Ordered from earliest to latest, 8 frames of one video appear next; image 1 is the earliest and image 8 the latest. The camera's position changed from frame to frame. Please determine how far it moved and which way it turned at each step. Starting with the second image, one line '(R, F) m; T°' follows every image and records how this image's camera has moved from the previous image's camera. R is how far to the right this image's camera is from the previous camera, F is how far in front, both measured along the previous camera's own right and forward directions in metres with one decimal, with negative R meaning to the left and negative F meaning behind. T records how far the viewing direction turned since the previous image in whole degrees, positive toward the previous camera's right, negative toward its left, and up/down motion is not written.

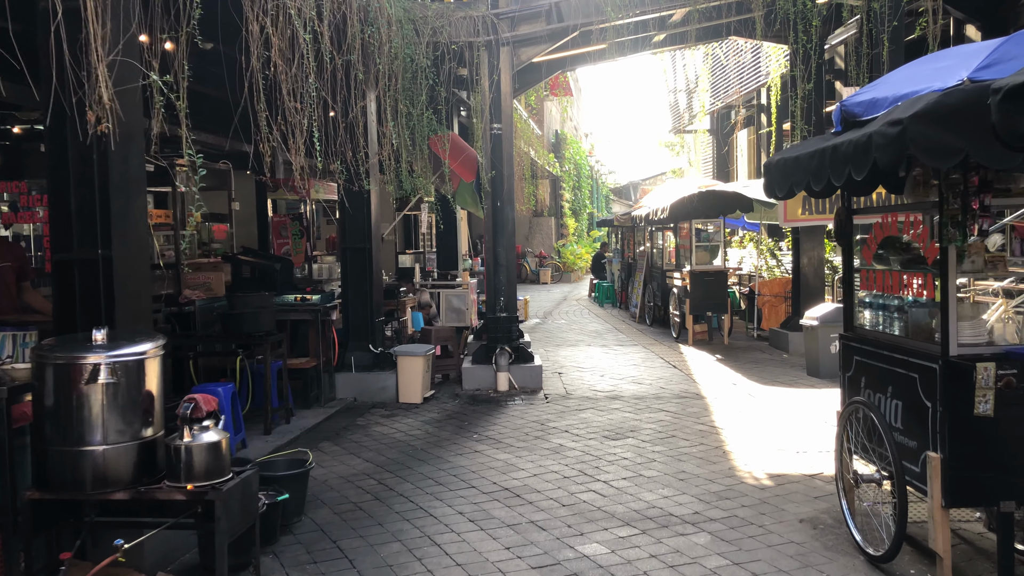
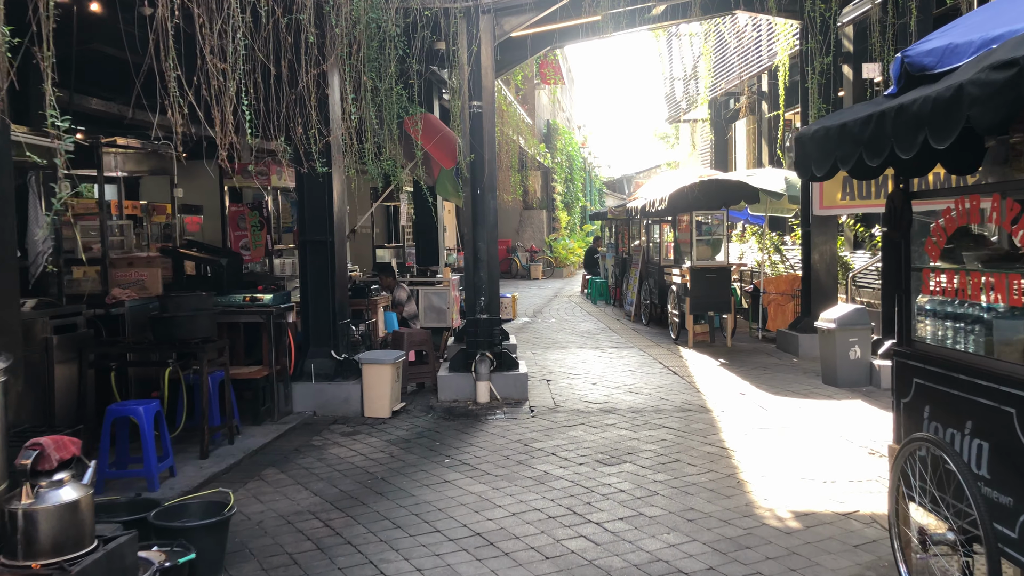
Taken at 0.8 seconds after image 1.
(+0.1, +0.9) m; 0°
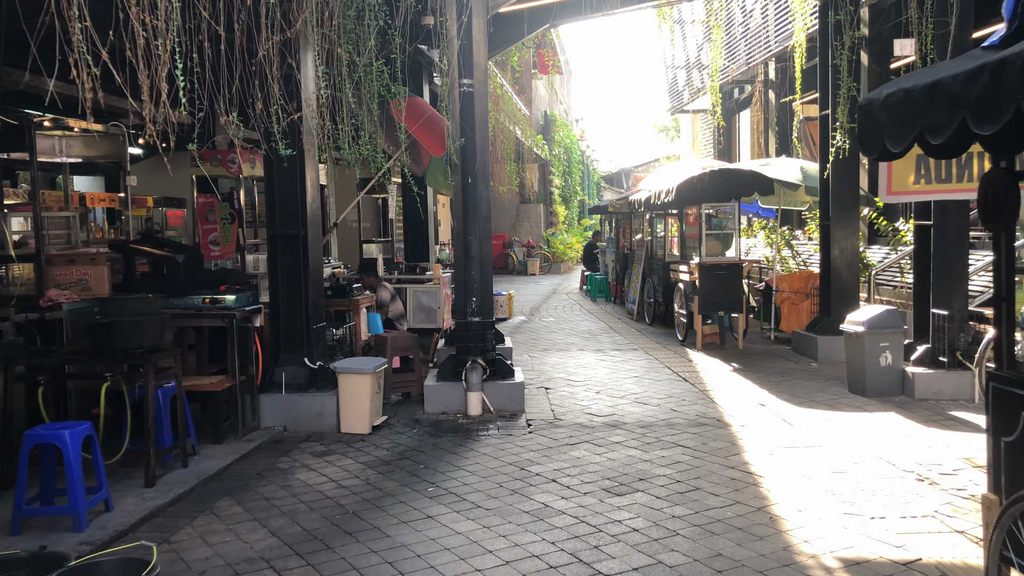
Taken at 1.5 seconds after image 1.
(0.0, +0.7) m; 0°
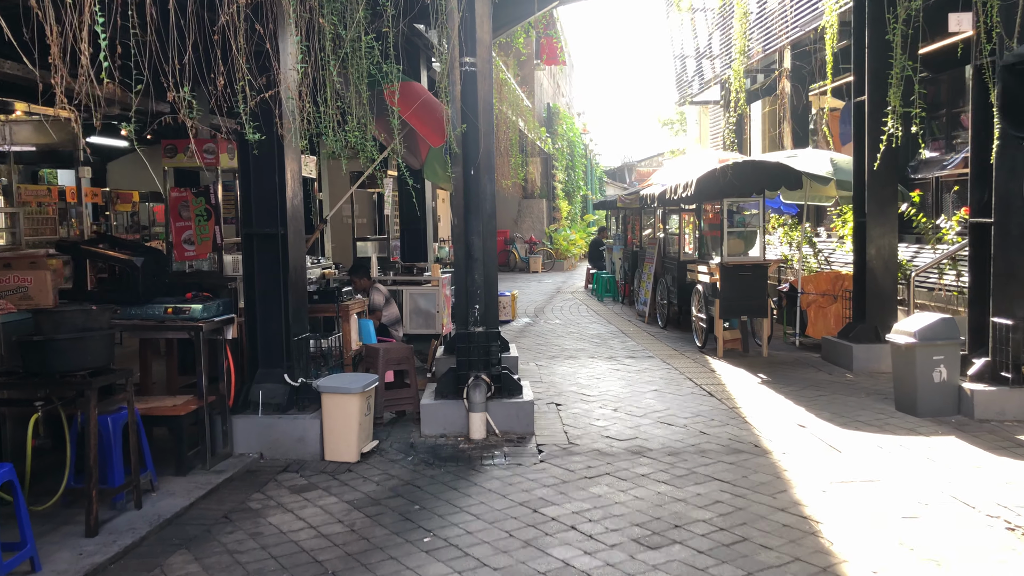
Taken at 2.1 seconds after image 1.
(-0.1, +0.8) m; 0°
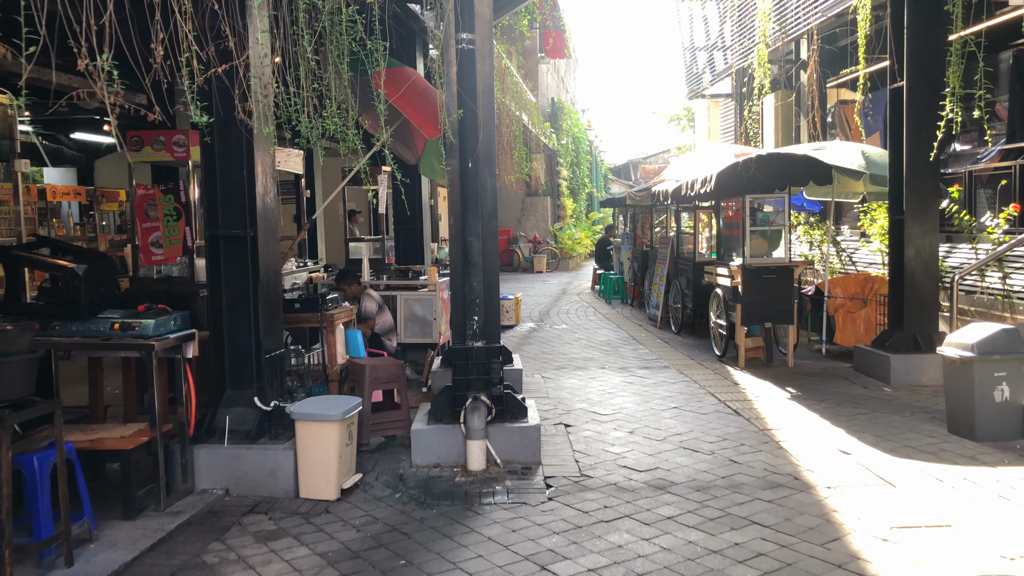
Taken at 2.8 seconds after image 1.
(0.0, +0.7) m; 0°
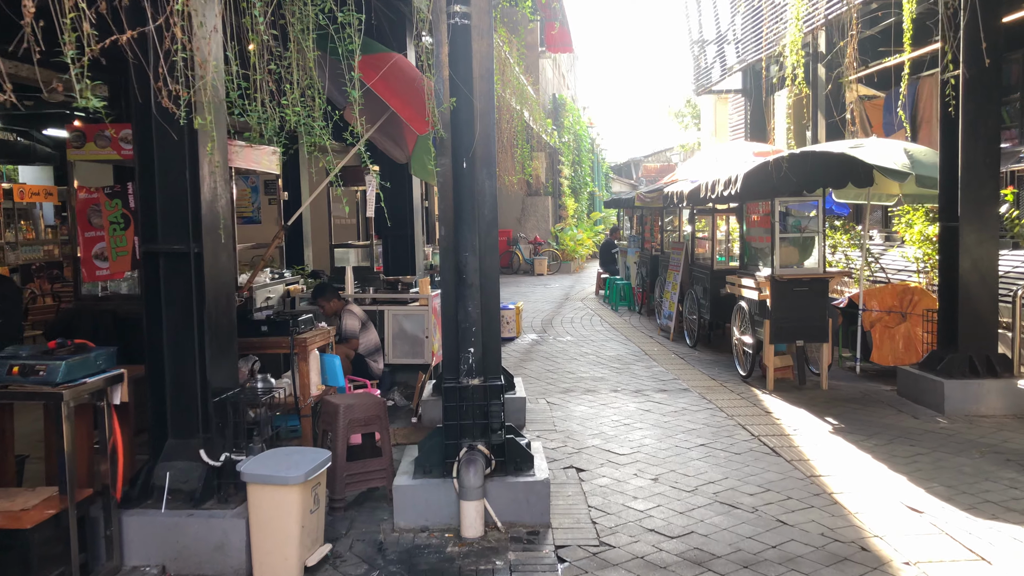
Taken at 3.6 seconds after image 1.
(0.0, +0.9) m; 0°
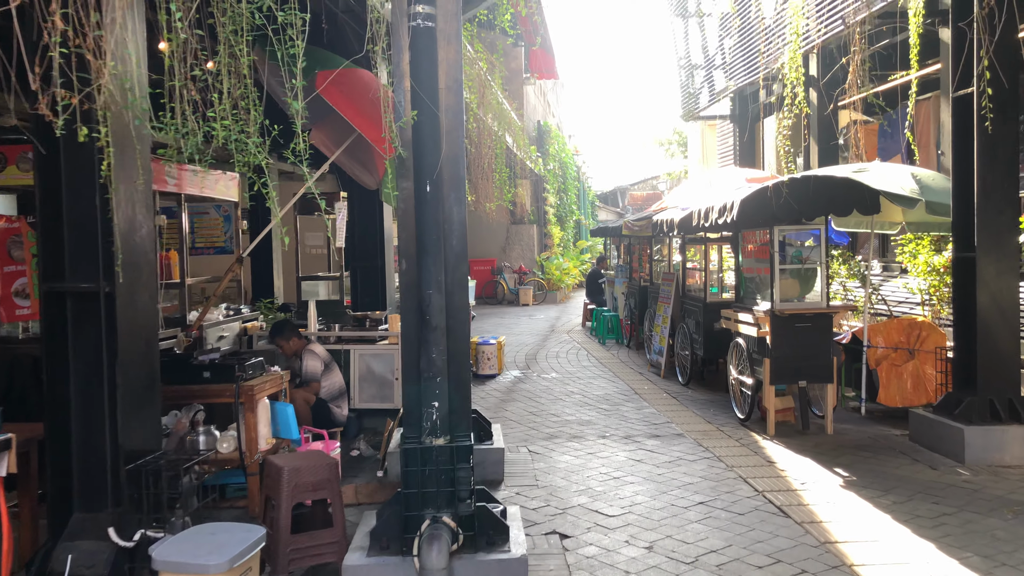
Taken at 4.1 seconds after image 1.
(+0.1, +0.6) m; +1°
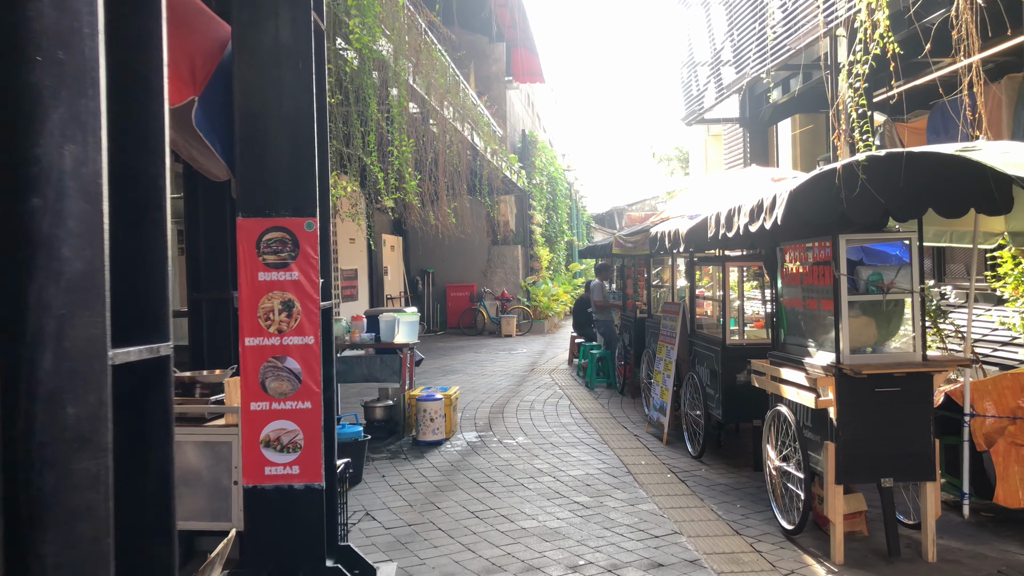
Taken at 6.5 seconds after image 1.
(+0.4, +2.5) m; 0°
